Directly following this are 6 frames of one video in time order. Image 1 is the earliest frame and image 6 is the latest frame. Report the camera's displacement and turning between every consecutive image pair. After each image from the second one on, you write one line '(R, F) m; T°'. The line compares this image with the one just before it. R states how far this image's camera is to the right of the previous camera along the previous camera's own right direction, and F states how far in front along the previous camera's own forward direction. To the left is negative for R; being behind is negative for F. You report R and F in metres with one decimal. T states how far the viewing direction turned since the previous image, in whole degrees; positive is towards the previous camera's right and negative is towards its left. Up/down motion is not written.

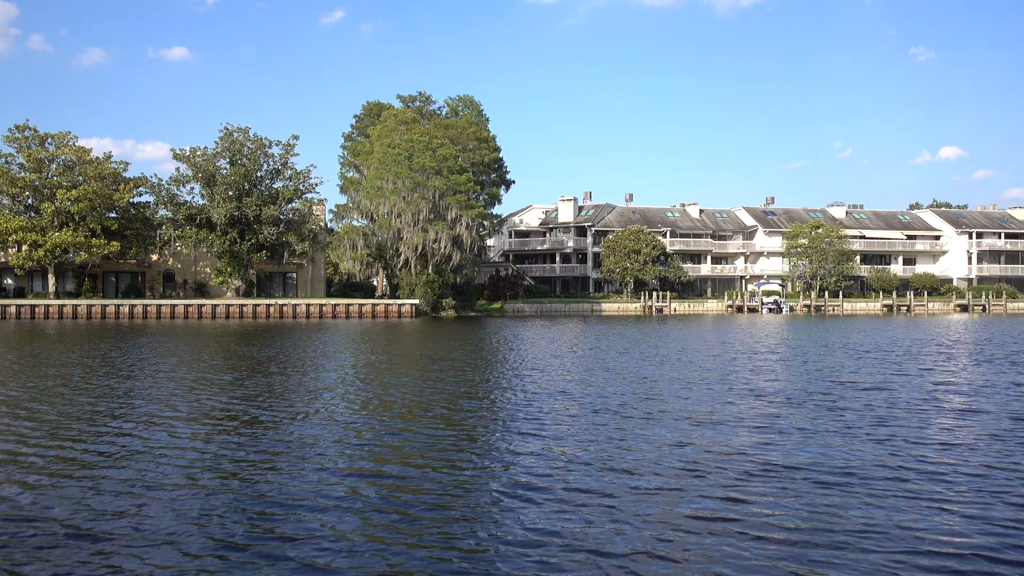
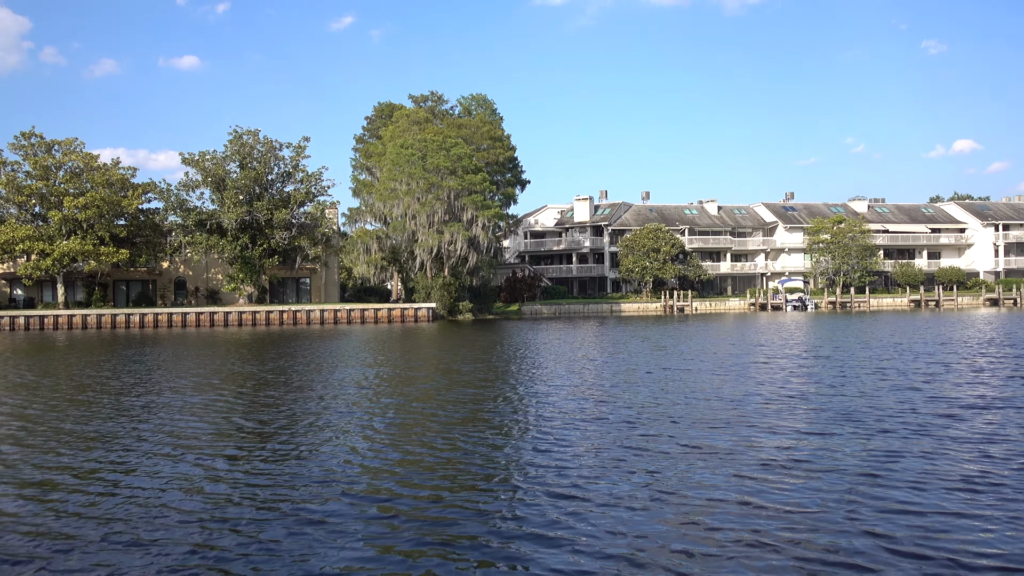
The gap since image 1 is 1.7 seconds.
(-0.3, +1.1) m; -1°
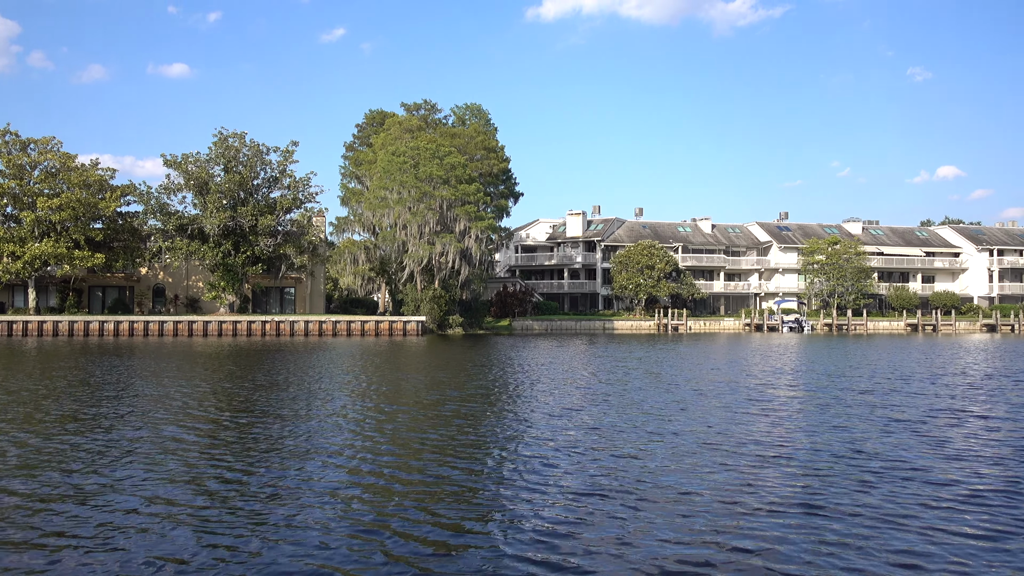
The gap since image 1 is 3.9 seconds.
(-0.4, +1.3) m; +1°
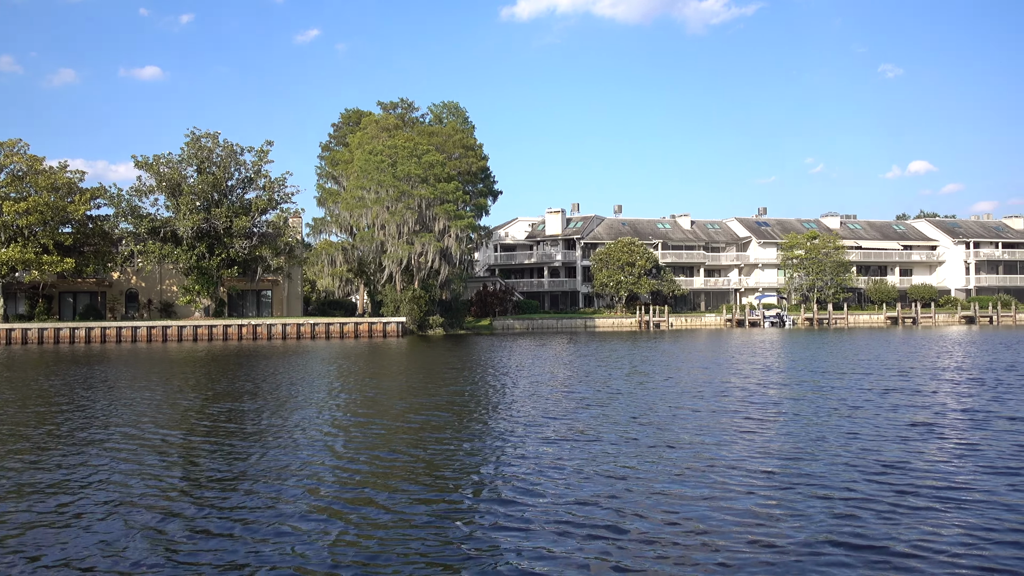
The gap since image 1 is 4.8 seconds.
(-0.1, +0.4) m; +1°
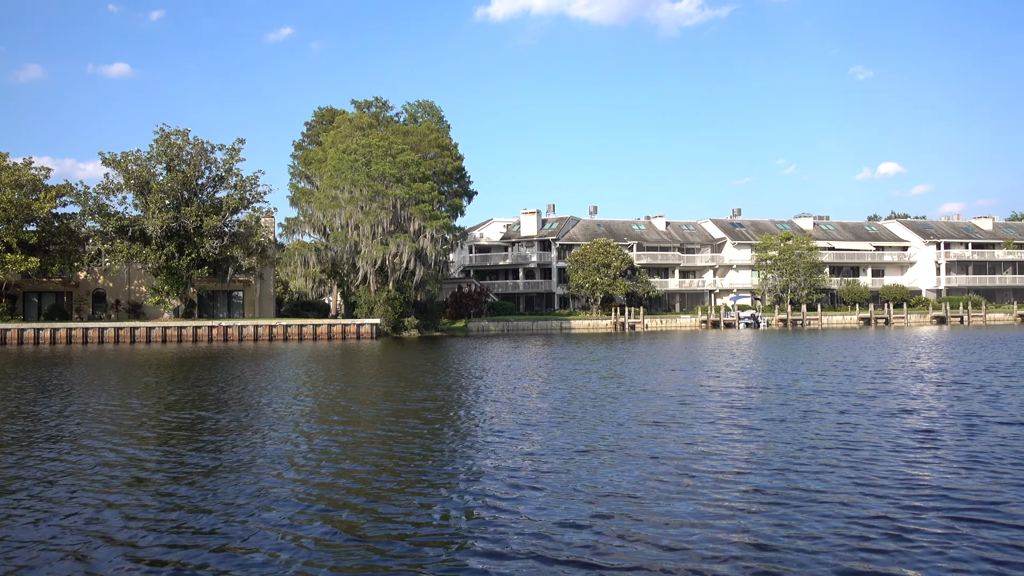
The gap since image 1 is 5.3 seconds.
(0.0, +0.3) m; +2°
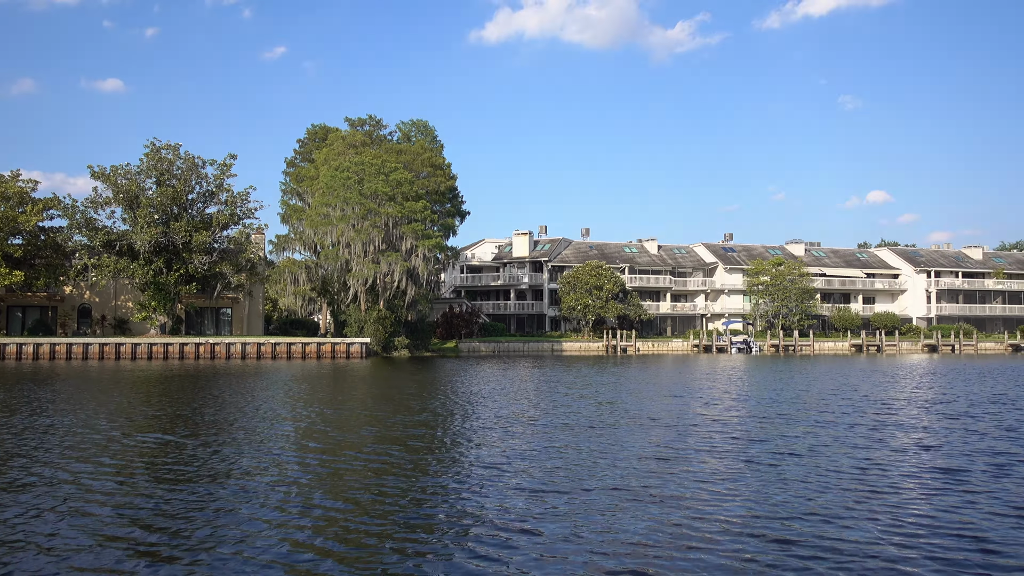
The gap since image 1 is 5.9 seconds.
(-0.1, +0.3) m; +1°
